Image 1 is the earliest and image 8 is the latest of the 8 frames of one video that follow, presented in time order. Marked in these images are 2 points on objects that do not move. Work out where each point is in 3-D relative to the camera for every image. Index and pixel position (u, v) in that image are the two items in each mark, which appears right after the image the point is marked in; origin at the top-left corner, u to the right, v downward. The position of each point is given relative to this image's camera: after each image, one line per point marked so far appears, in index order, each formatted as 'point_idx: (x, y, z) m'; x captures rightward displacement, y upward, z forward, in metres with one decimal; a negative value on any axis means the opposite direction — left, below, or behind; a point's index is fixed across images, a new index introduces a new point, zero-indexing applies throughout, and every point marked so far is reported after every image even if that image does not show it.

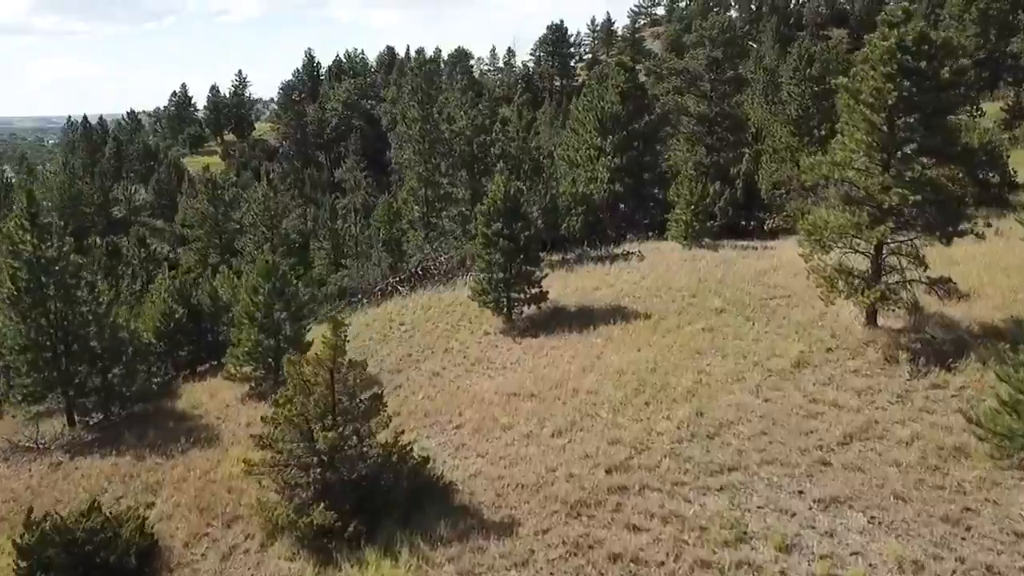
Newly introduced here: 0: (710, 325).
0: (+4.7, -0.9, +18.9) m
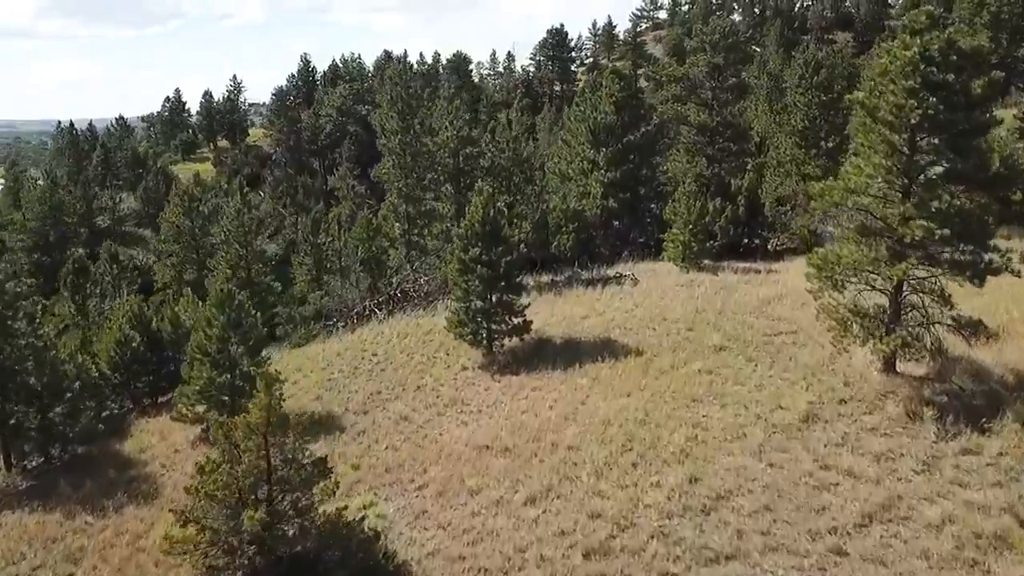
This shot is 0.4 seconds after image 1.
0: (+4.1, -1.7, +16.9) m
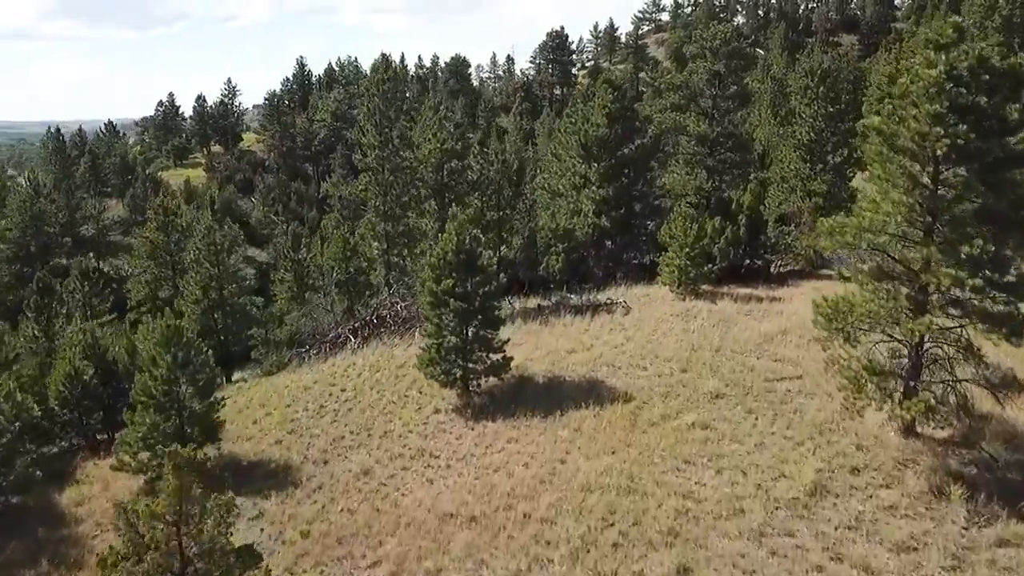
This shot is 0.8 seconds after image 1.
0: (+3.6, -2.5, +15.1) m
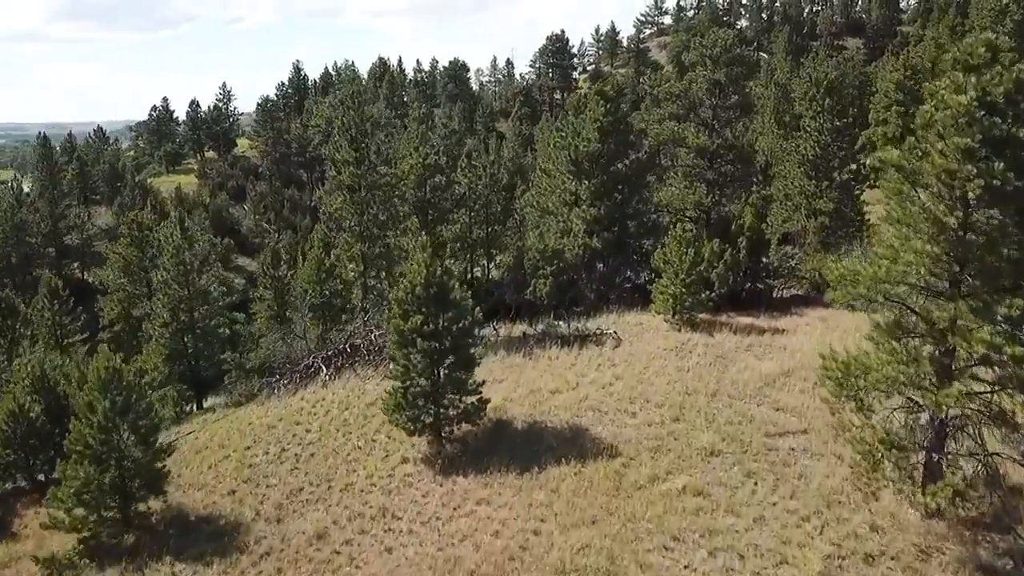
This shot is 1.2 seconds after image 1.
0: (+3.0, -3.3, +13.4) m
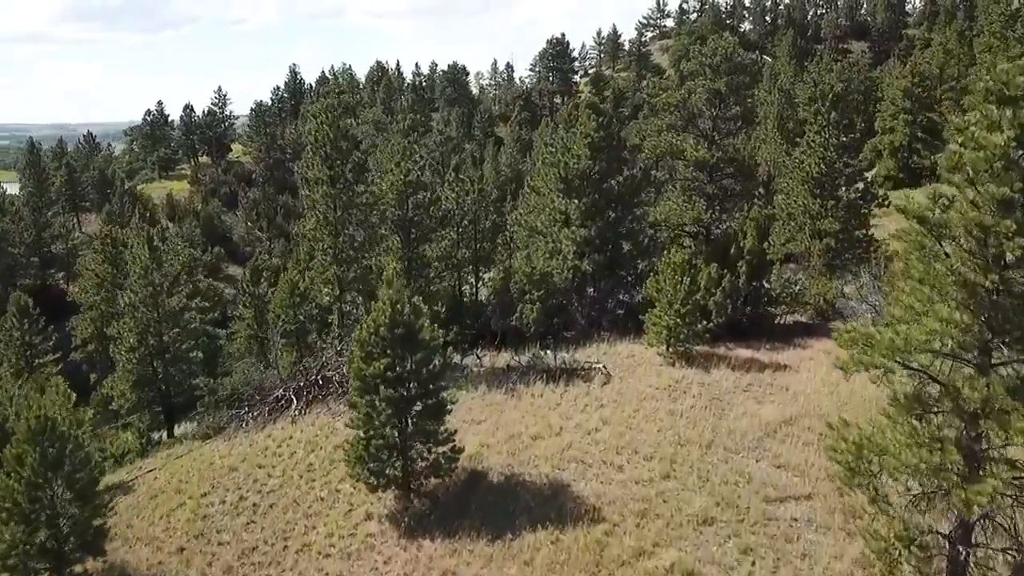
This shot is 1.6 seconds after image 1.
0: (+2.5, -4.0, +11.8) m
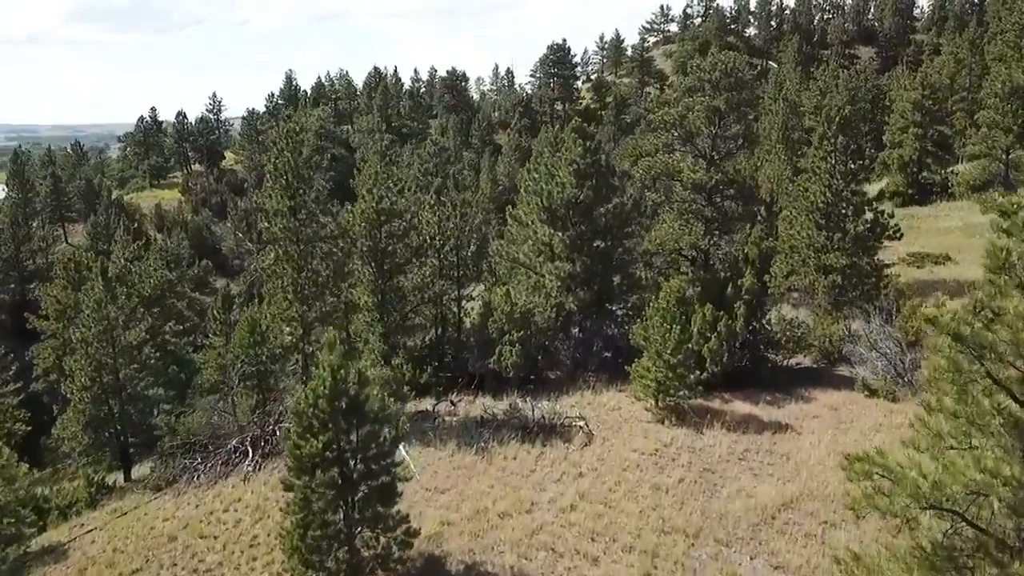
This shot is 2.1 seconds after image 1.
0: (+1.8, -5.1, +9.8) m
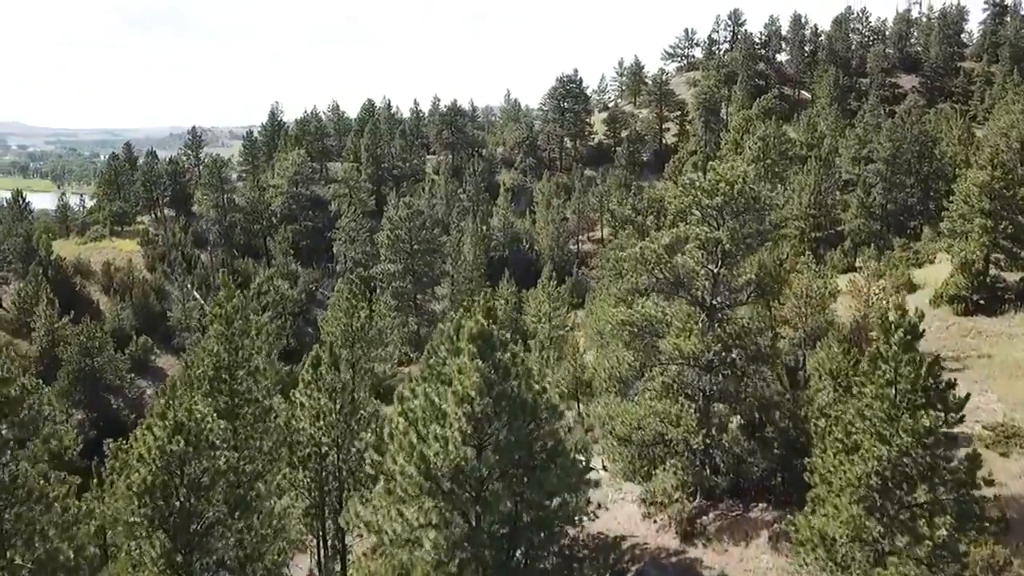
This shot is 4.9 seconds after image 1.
0: (-1.4, -10.6, +0.8) m
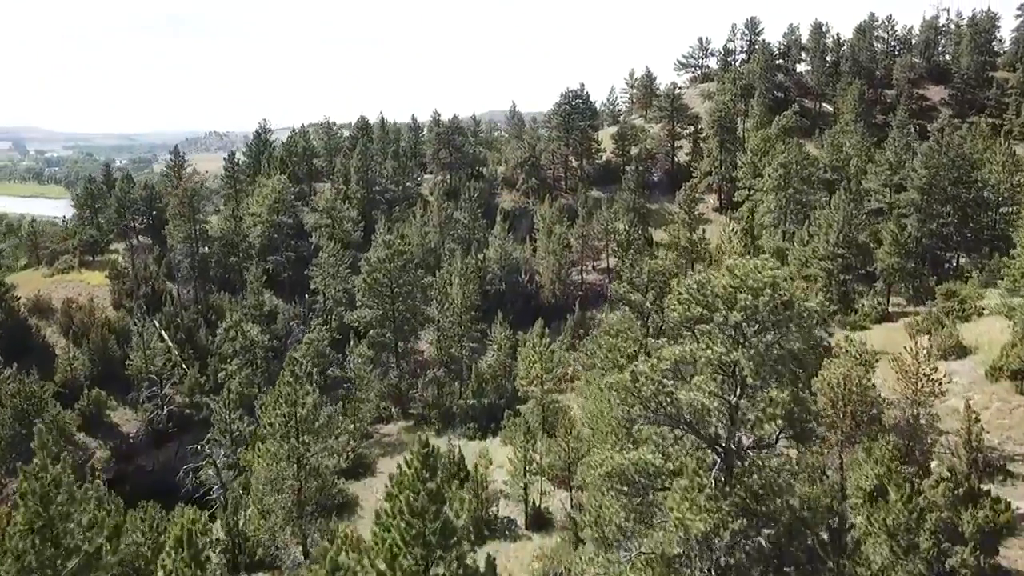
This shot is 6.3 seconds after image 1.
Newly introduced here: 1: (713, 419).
0: (-2.9, -13.5, -5.1) m
1: (+4.0, -3.0, +15.9) m
